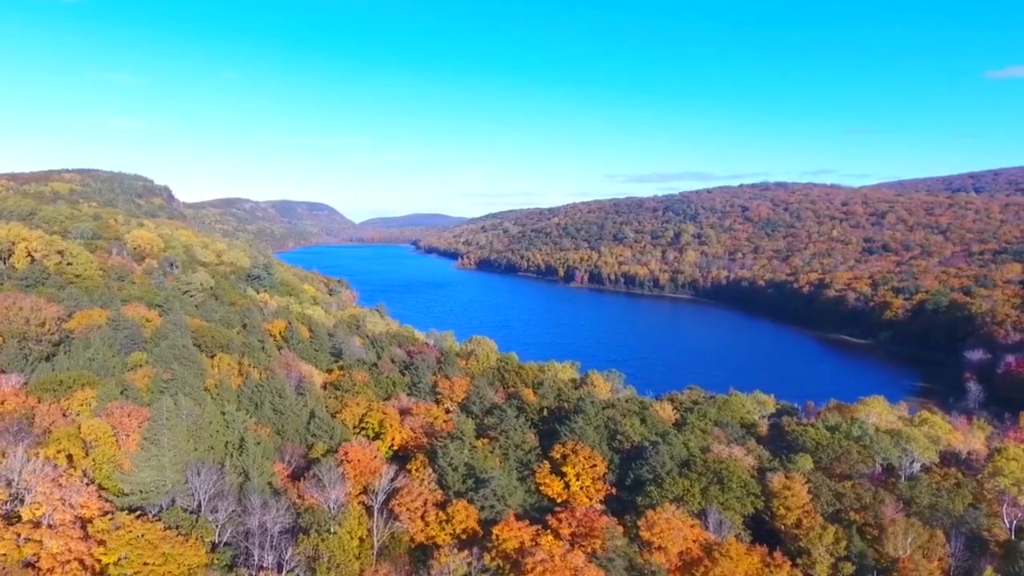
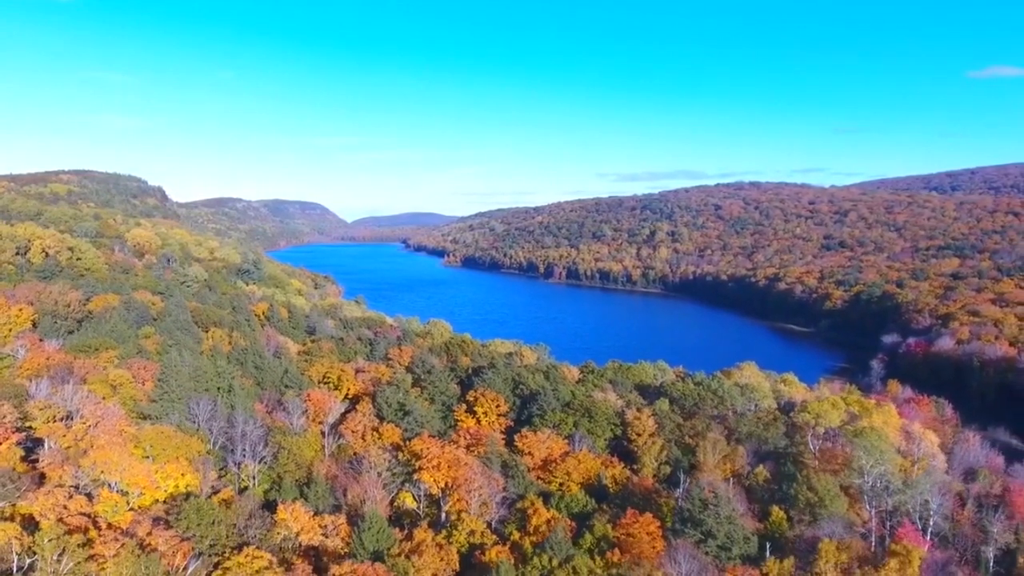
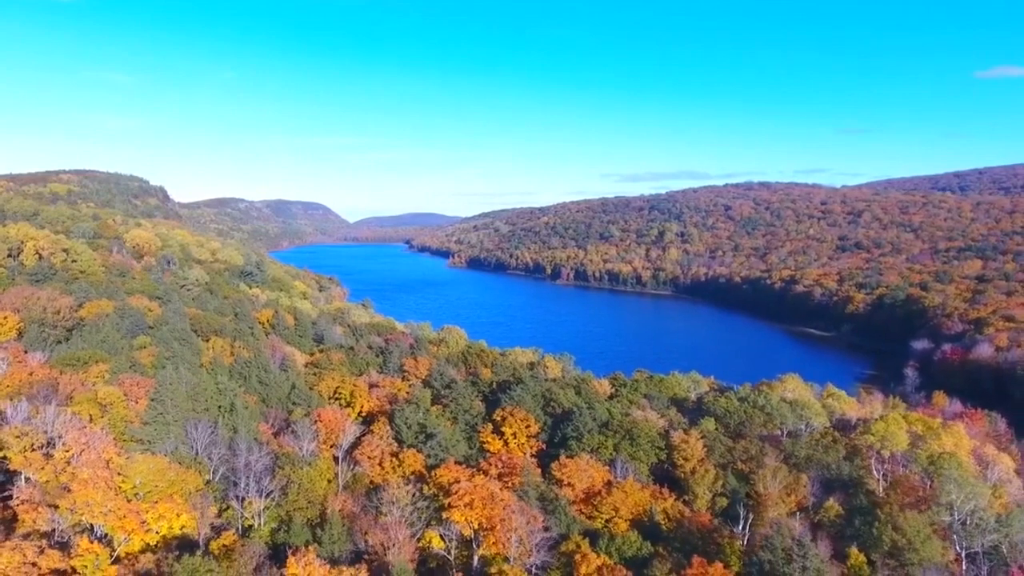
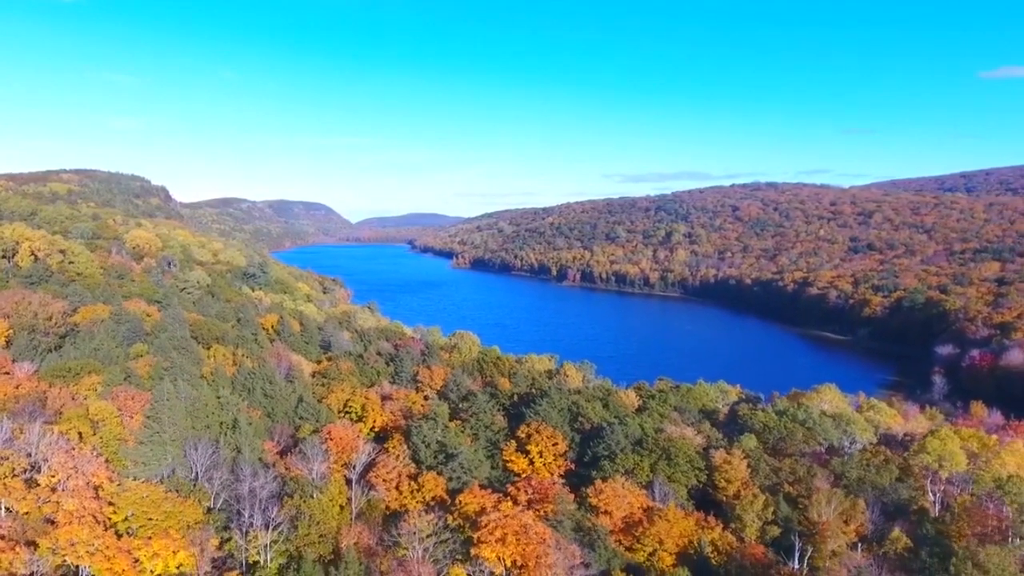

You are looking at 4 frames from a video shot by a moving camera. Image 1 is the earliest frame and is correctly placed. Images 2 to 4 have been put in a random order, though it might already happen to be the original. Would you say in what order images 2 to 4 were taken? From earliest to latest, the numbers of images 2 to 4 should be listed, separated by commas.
4, 3, 2
